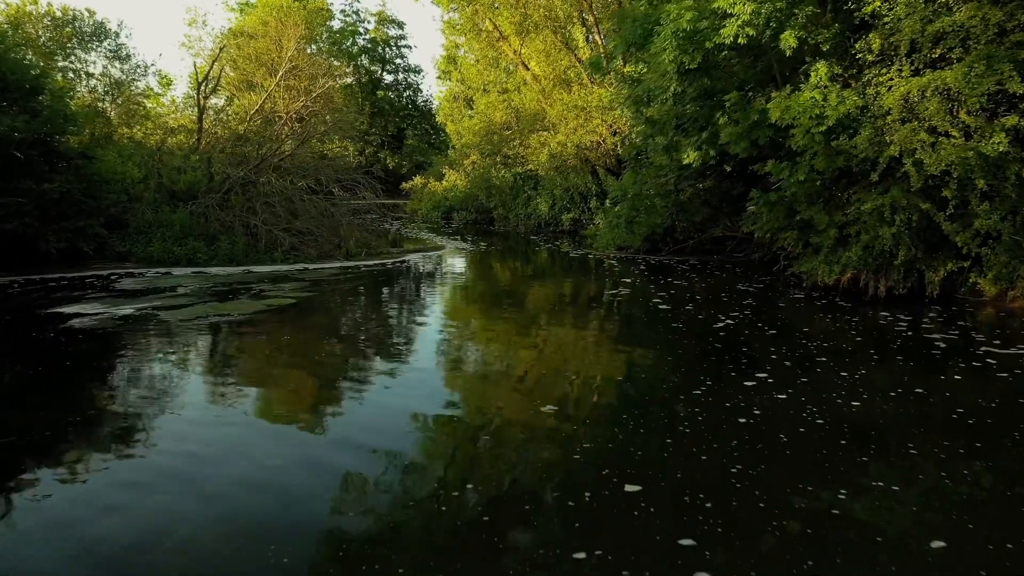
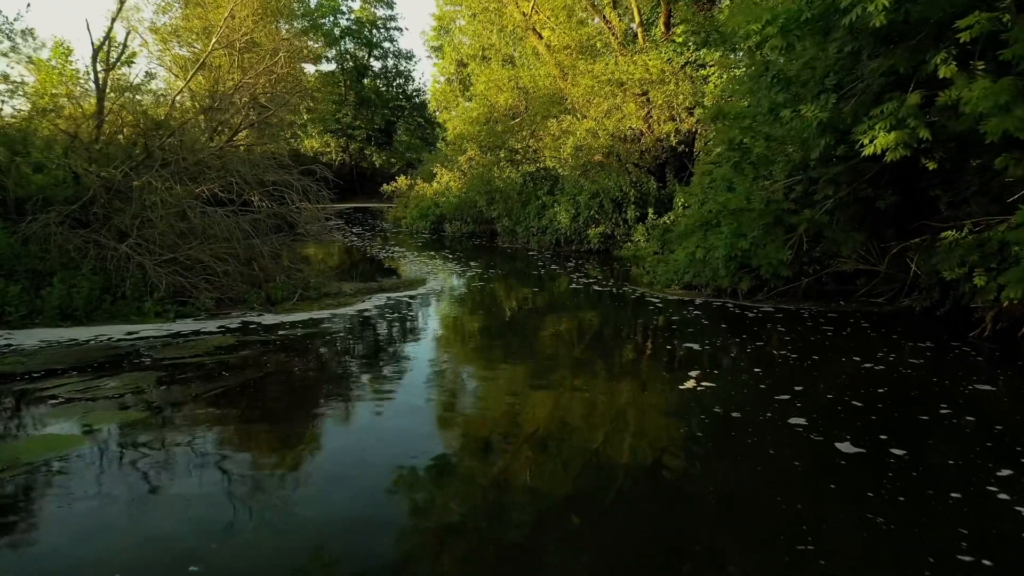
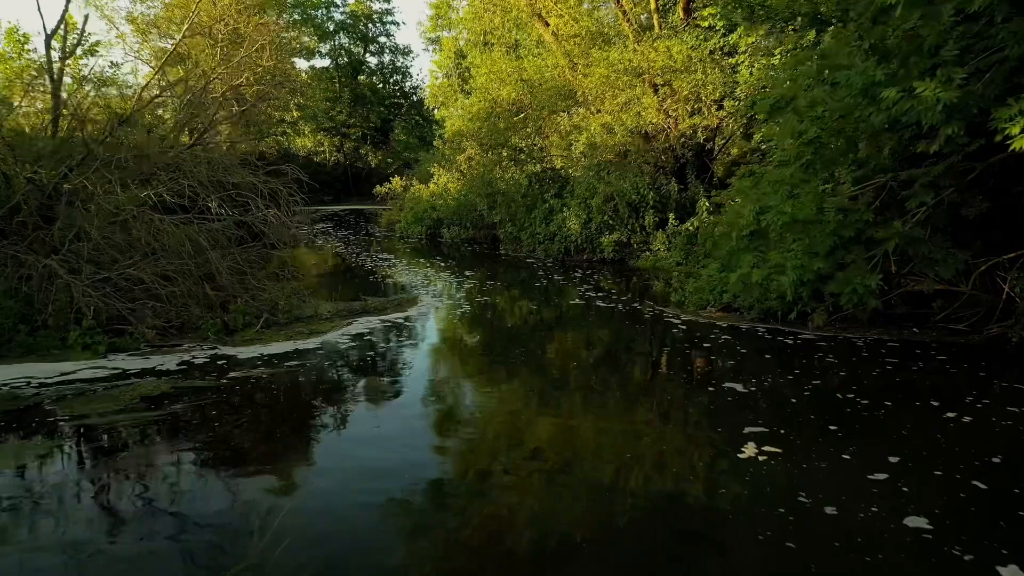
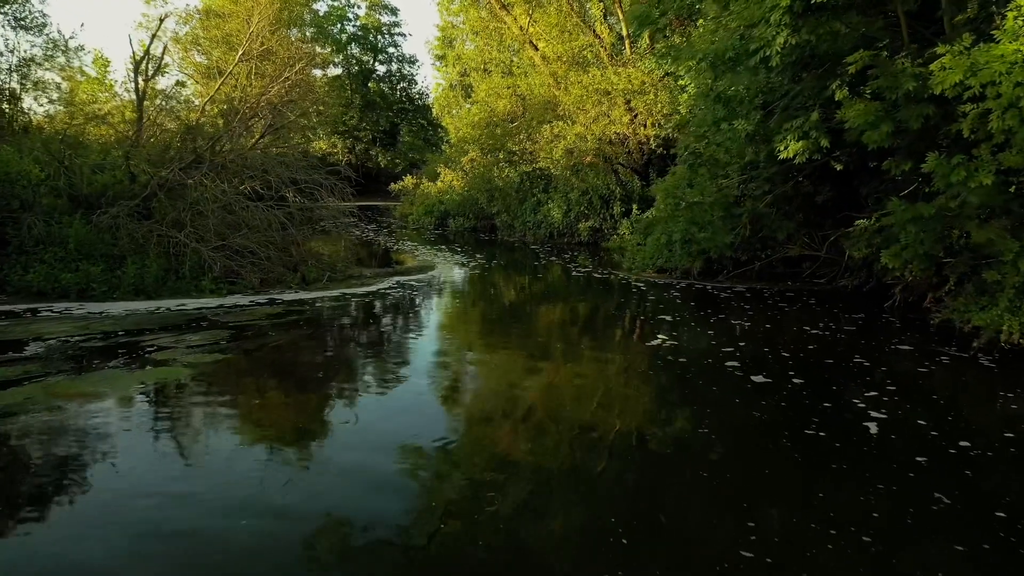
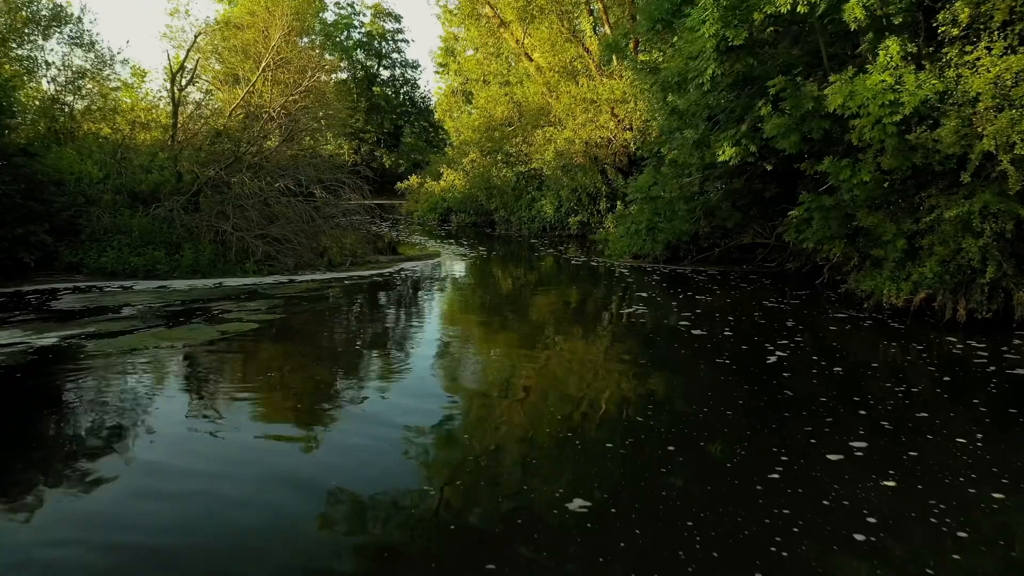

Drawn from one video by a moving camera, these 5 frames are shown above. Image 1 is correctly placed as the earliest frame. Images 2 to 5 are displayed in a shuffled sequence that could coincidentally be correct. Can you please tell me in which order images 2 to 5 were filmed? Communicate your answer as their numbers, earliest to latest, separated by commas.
5, 4, 2, 3
